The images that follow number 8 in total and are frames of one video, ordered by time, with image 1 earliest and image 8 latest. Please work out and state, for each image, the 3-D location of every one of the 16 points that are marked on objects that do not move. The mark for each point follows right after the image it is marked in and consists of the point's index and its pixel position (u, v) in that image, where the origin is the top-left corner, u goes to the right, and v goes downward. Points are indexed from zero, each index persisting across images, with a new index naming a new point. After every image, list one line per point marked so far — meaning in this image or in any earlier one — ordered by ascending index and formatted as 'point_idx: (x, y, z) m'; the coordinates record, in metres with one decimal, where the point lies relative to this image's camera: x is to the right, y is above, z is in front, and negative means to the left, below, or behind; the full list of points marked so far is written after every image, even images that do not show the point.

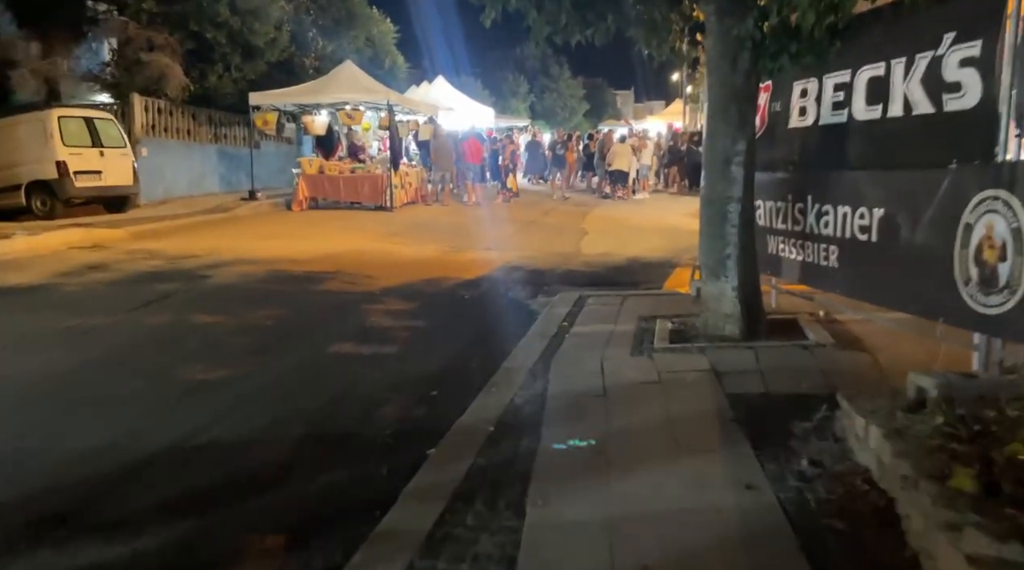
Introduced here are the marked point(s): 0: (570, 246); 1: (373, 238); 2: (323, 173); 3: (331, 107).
0: (+0.9, +0.6, +14.3) m
1: (-2.3, +0.8, +14.3) m
2: (-4.3, +2.5, +19.7) m
3: (-4.2, +4.1, +19.9) m
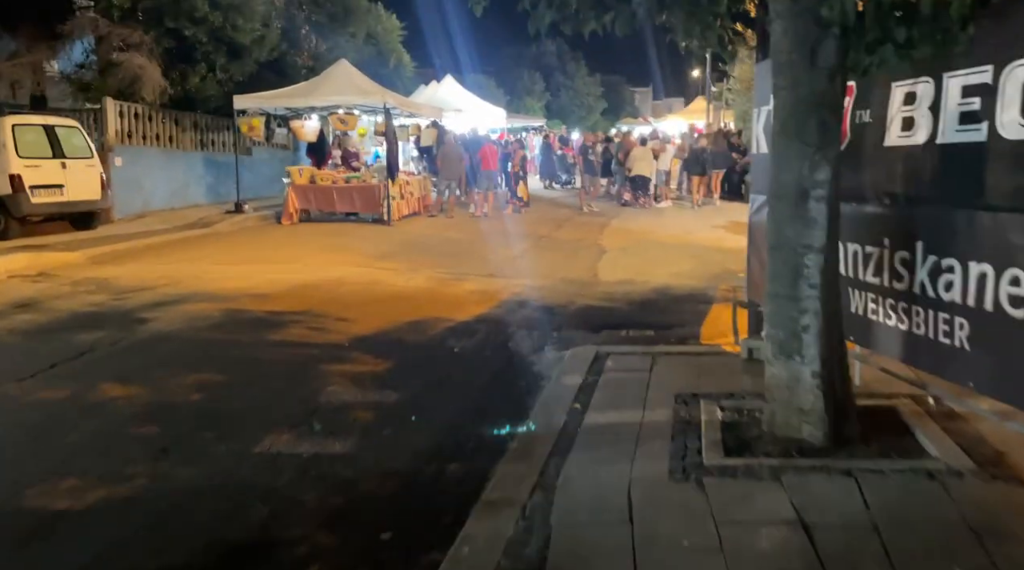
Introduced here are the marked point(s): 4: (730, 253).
0: (+1.1, +0.2, +12.5) m
1: (-2.2, +0.3, +12.5) m
2: (-4.1, +2.1, +17.9) m
3: (-4.0, +3.6, +18.2) m
4: (+3.4, +0.5, +13.6) m
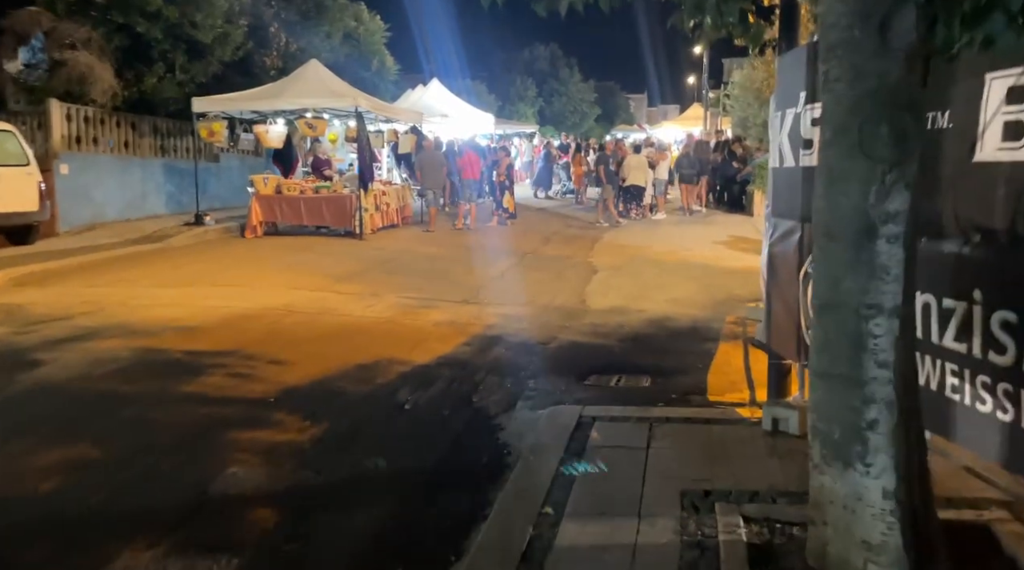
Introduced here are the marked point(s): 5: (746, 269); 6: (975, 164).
0: (+0.8, -0.1, +11.1) m
1: (-2.5, 0.0, +11.1) m
2: (-4.4, +1.7, +16.5) m
3: (-4.3, +3.3, +16.8) m
4: (+3.1, +0.1, +12.2) m
5: (+3.4, +0.2, +12.7) m
6: (+1.9, +0.5, +3.6) m
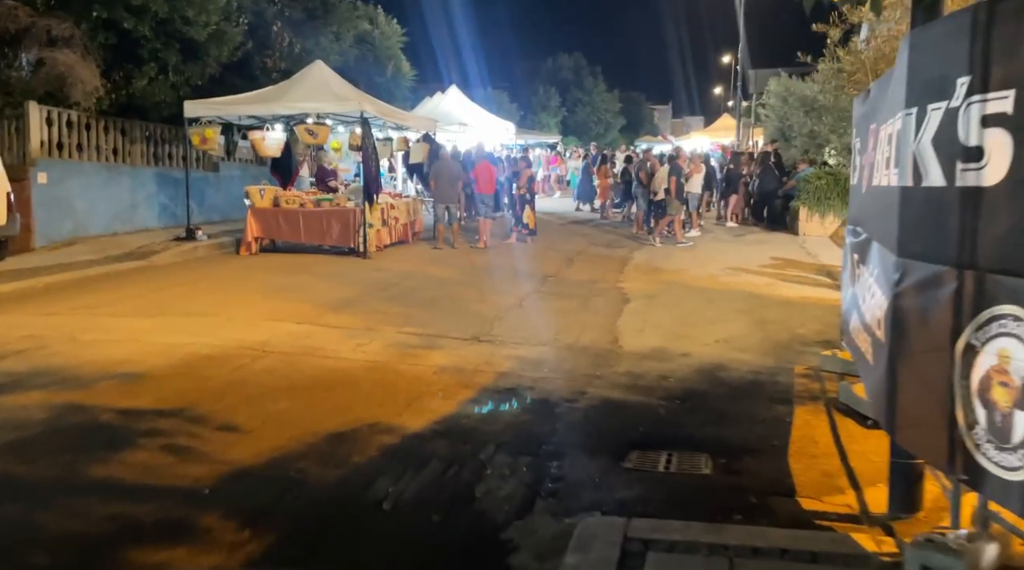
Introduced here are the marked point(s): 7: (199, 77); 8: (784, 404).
0: (+1.0, -0.5, +9.4) m
1: (-2.3, -0.3, +9.5) m
2: (-4.0, +1.3, +15.0) m
3: (-3.9, +2.9, +15.3) m
4: (+3.4, -0.3, +10.5) m
5: (+3.6, -0.2, +11.0) m
6: (+1.9, +0.2, +1.9) m
7: (-5.9, +3.9, +16.3) m
8: (+2.0, -0.9, +6.5) m
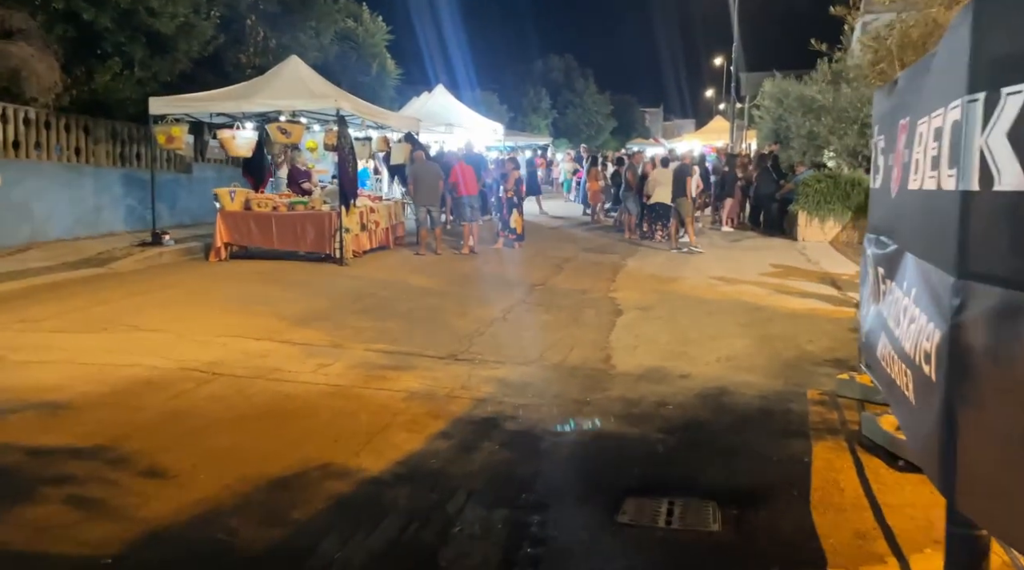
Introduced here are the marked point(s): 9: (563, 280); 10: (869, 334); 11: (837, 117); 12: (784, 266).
0: (+0.8, -0.6, +8.6) m
1: (-2.5, -0.4, +8.7) m
2: (-4.3, +1.2, +14.1) m
3: (-4.1, +2.7, +14.4) m
4: (+3.2, -0.4, +9.7) m
5: (+3.5, -0.3, +10.2) m
6: (+1.8, +0.1, +1.1) m
7: (-6.1, +3.8, +15.4) m
8: (+1.9, -1.0, +5.7) m
9: (+0.7, +0.1, +12.9) m
10: (+2.4, -0.3, +5.9) m
11: (+7.1, +3.7, +19.0) m
12: (+4.4, +0.3, +14.1) m
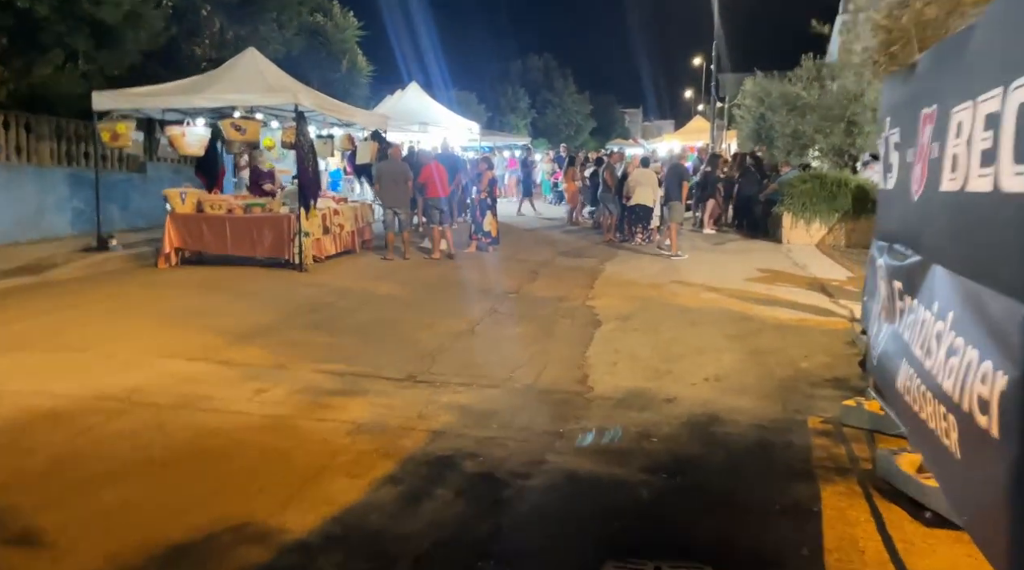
0: (+0.5, -0.7, +7.8) m
1: (-2.8, -0.6, +7.8) m
2: (-4.7, +1.1, +13.2) m
3: (-4.6, +2.6, +13.5) m
4: (+2.8, -0.5, +8.9) m
5: (+3.1, -0.4, +9.4) m
6: (+1.7, 0.0, +0.3) m
7: (-6.6, +3.6, +14.4) m
8: (+1.7, -1.1, +4.9) m
9: (+0.3, 0.0, +12.1) m
10: (+2.2, -0.4, +5.1) m
11: (+6.5, +3.6, +18.3) m
12: (+4.0, +0.2, +13.4) m
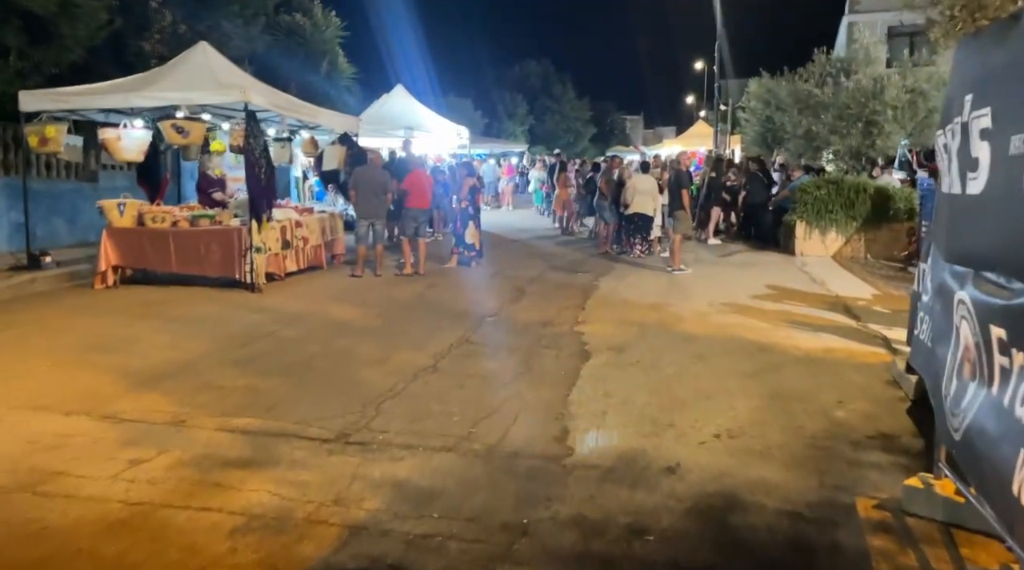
0: (+0.2, -0.9, +6.3) m
1: (-3.0, -0.8, +6.3) m
2: (-5.0, +0.8, +11.7) m
3: (-4.9, +2.3, +12.0) m
4: (+2.6, -0.7, +7.4) m
5: (+2.8, -0.6, +7.9) m
6: (+1.4, -0.1, -1.2) m
7: (-6.8, +3.3, +13.0) m
8: (+1.4, -1.3, +3.4) m
9: (+0.1, -0.3, +10.6) m
10: (+1.9, -0.6, +3.6) m
11: (+6.3, +3.3, +16.9) m
12: (+3.7, 0.0, +11.9) m
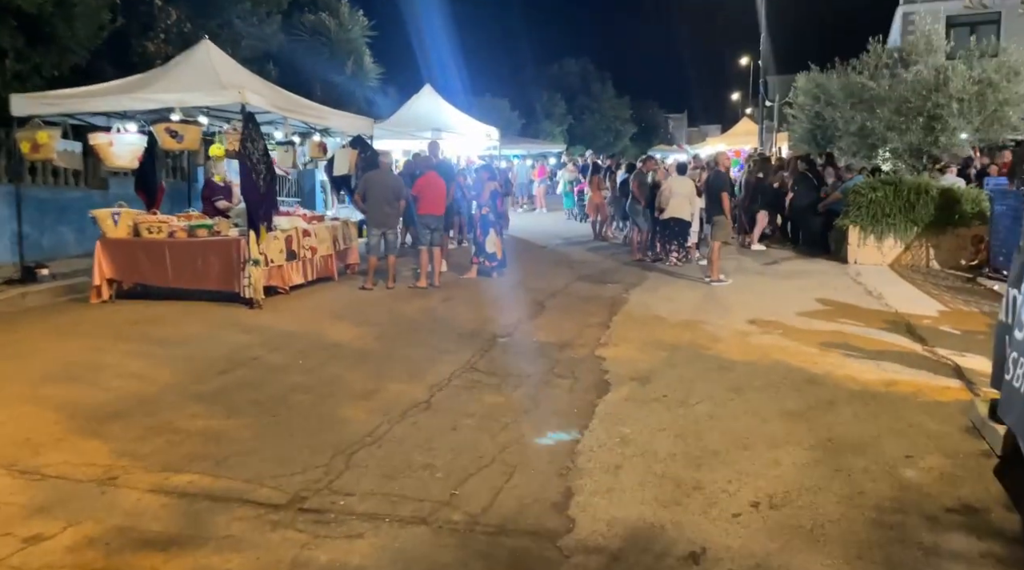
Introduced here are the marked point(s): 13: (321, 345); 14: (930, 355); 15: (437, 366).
0: (+0.2, -1.1, +5.2) m
1: (-3.0, -1.0, +5.4) m
2: (-4.7, +0.6, +10.9) m
3: (-4.6, +2.1, +11.2) m
4: (+2.6, -0.9, +6.3) m
5: (+2.9, -0.8, +6.7) m
6: (+1.0, -0.3, -2.3) m
7: (-6.5, +3.1, +12.3) m
8: (+1.2, -1.5, +2.3) m
9: (+0.3, -0.5, +9.5) m
10: (+1.7, -0.8, +2.5) m
11: (+6.8, +3.1, +15.5) m
12: (+4.0, -0.2, +10.7) m
13: (-1.8, -0.6, +8.5) m
14: (+3.8, -0.6, +7.9) m
15: (-0.6, -0.7, +7.8) m
